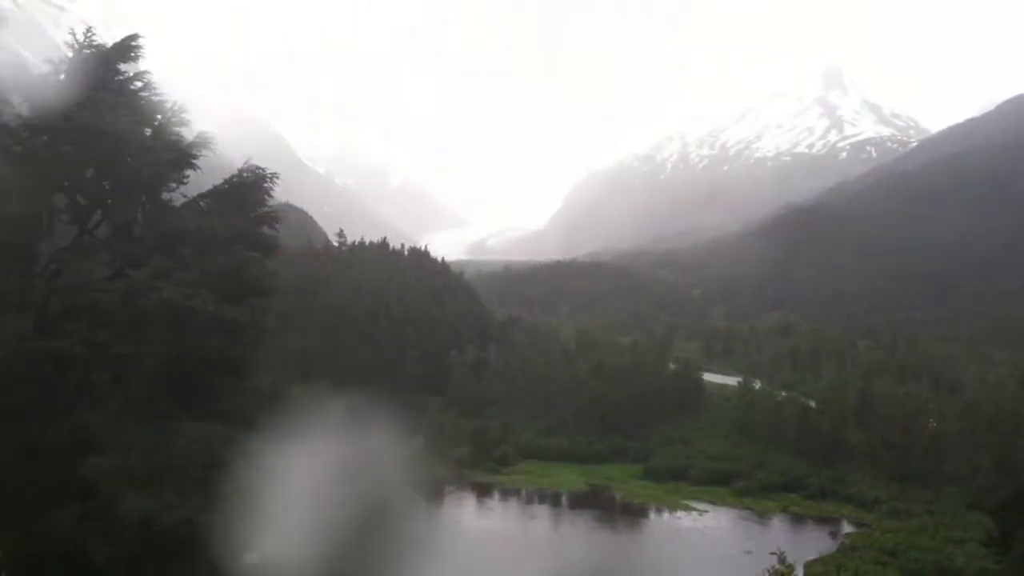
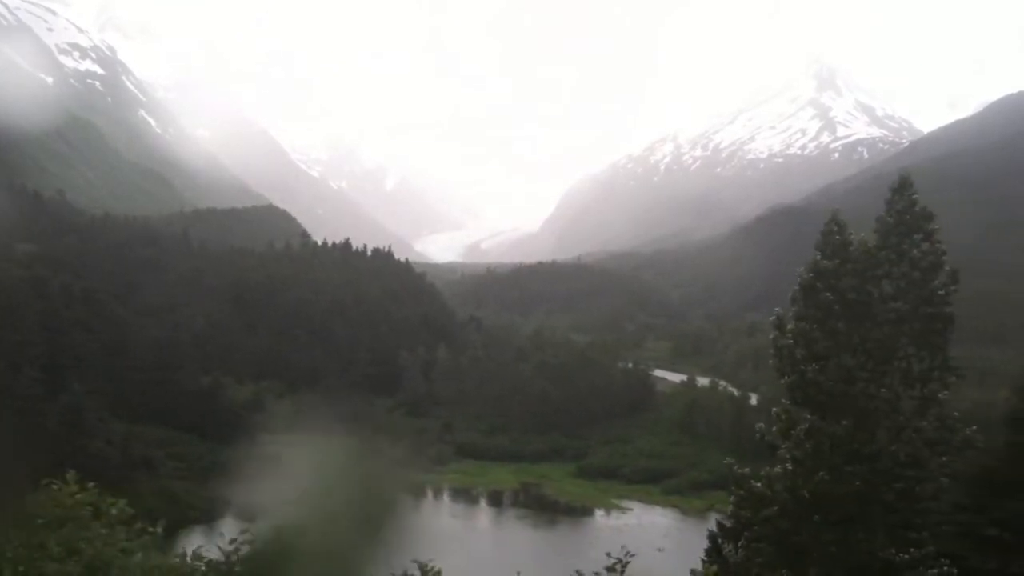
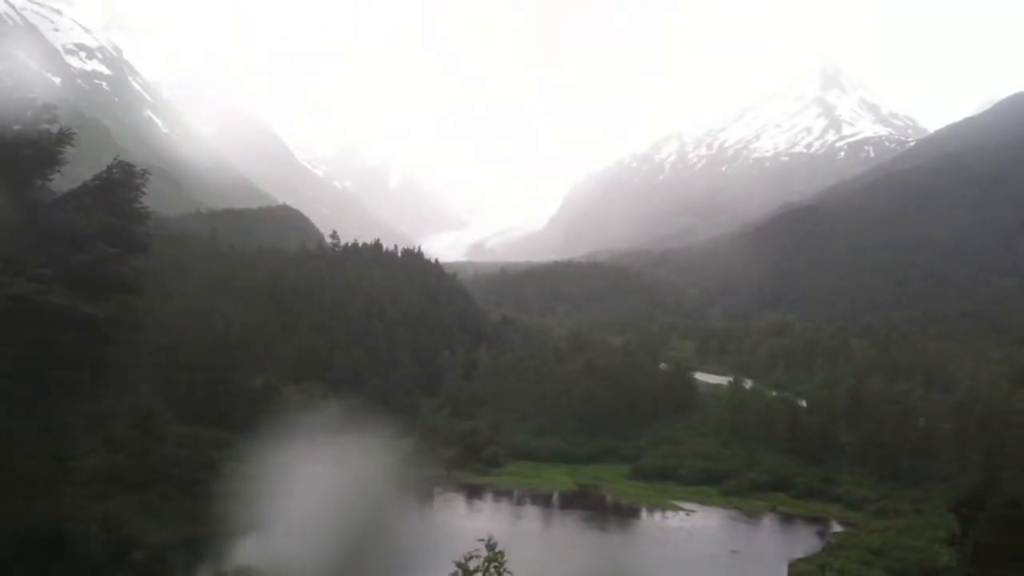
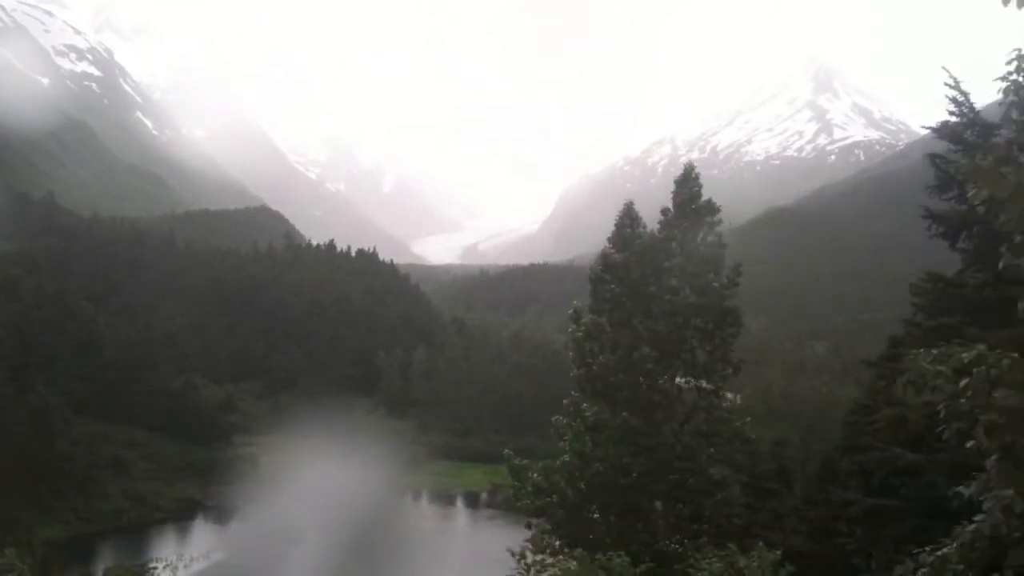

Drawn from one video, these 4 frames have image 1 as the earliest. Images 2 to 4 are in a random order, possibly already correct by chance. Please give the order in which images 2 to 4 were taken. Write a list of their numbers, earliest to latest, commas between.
3, 2, 4
